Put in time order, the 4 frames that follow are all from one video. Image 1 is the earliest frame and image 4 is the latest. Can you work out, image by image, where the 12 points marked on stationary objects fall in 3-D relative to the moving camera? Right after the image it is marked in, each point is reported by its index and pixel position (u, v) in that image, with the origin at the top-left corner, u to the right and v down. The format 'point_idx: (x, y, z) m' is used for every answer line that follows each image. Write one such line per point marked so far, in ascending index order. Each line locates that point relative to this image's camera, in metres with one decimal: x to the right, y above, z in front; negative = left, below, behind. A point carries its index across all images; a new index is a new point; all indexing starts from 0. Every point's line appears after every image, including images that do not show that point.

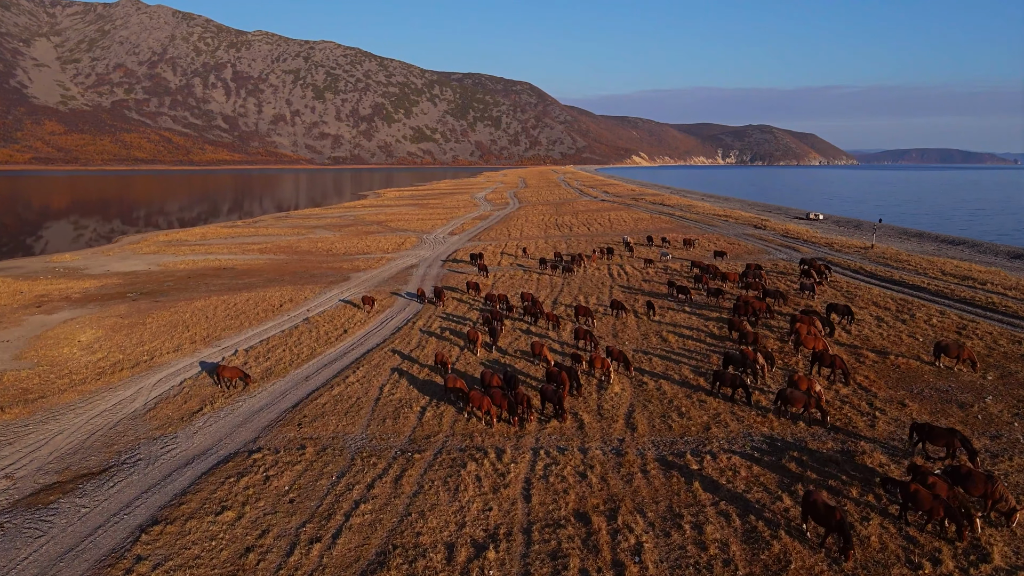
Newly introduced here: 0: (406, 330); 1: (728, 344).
0: (-3.8, -1.5, +18.5) m
1: (+6.4, -1.7, +15.3) m
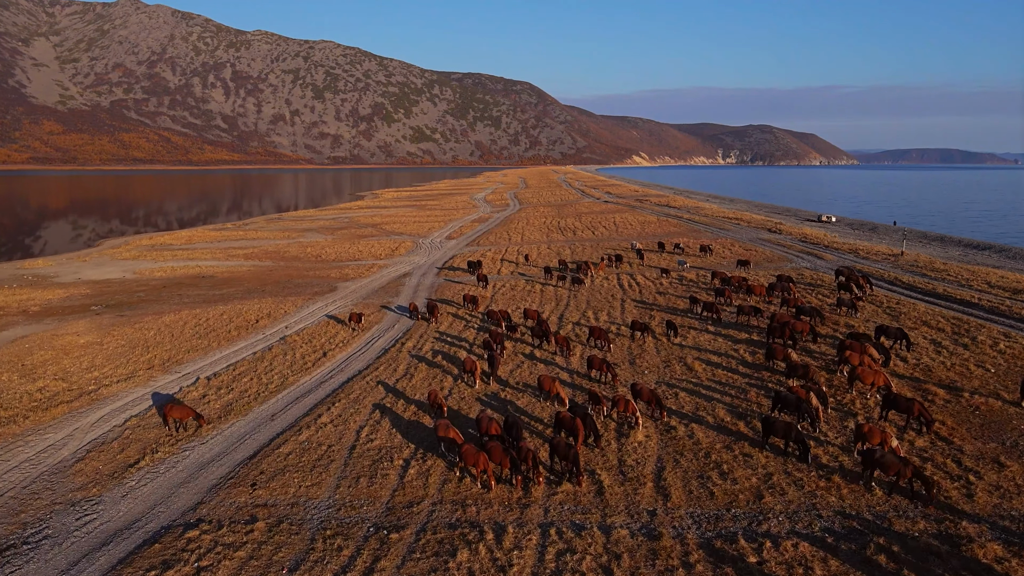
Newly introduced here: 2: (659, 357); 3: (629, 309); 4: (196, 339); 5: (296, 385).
0: (-3.7, -2.1, +16.3) m
1: (+6.4, -2.2, +13.1) m
2: (+4.2, -2.0, +14.7) m
3: (+4.5, -0.8, +19.6) m
4: (-11.3, -1.8, +18.4) m
5: (-6.0, -2.7, +14.2) m
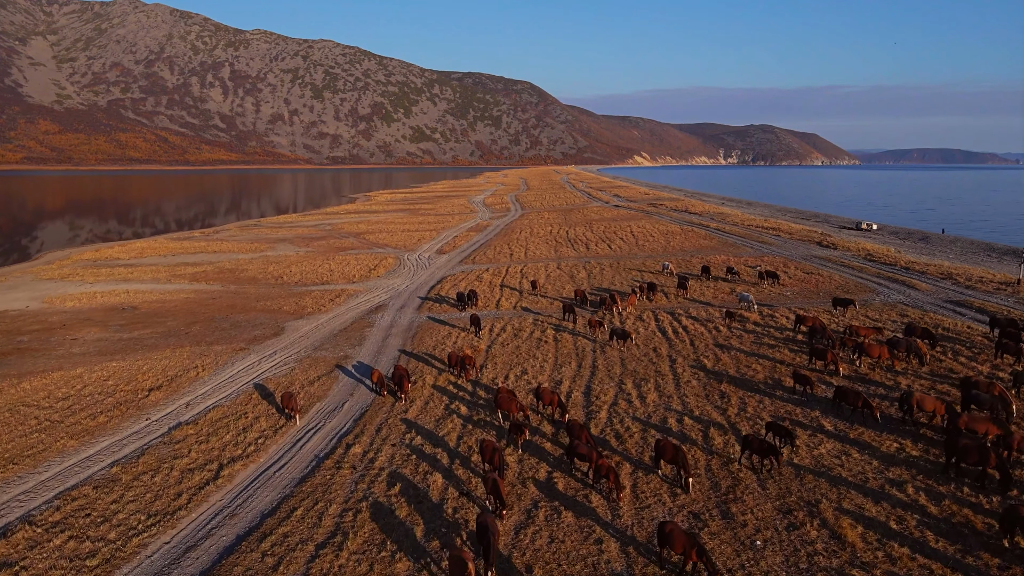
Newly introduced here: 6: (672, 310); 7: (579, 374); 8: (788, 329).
0: (-3.6, -3.6, +10.1) m
1: (+6.6, -3.8, +6.9) m
2: (+4.3, -3.5, +8.6) m
3: (+4.6, -2.4, +13.4) m
4: (-11.1, -3.4, +12.3) m
5: (-5.9, -4.2, +8.1) m
6: (+6.0, -0.8, +19.3) m
7: (+1.8, -2.3, +14.1) m
8: (+8.7, -1.3, +16.2) m
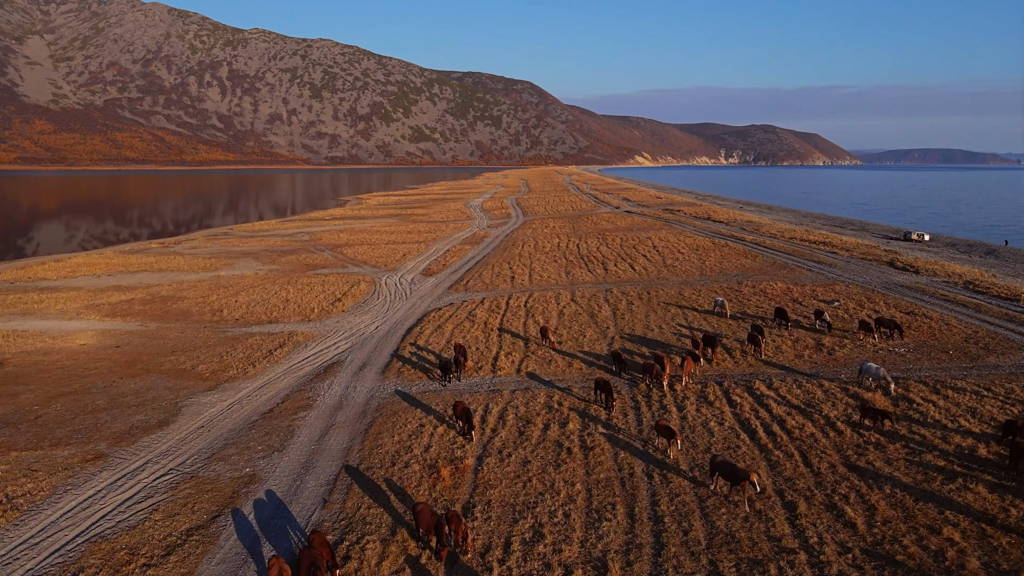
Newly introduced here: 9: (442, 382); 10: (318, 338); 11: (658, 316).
0: (-3.5, -5.2, +4.0) m
1: (+6.6, -5.4, +0.8) m
2: (+4.4, -5.1, +2.4) m
3: (+4.7, -4.0, +7.3) m
4: (-11.1, -5.0, +6.2) m
5: (-5.8, -5.8, +1.9) m
6: (+6.0, -2.4, +13.2) m
7: (+1.9, -3.9, +8.0) m
8: (+8.7, -2.9, +10.1) m
9: (-1.8, -2.4, +14.3) m
10: (-7.1, -1.8, +18.9) m
11: (+5.4, -1.0, +19.2) m
